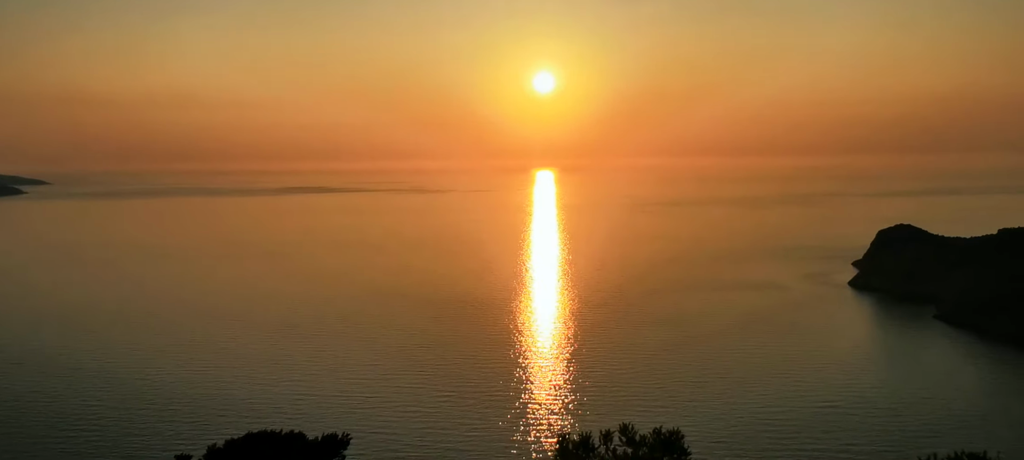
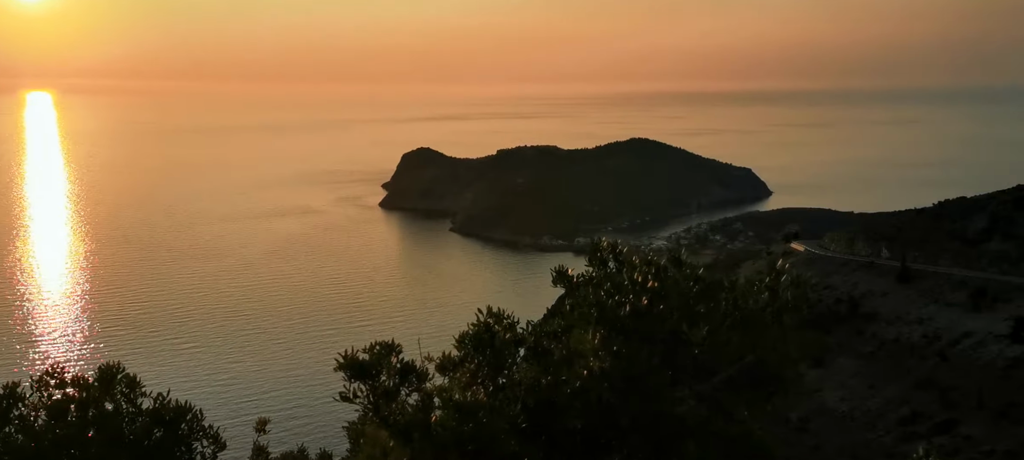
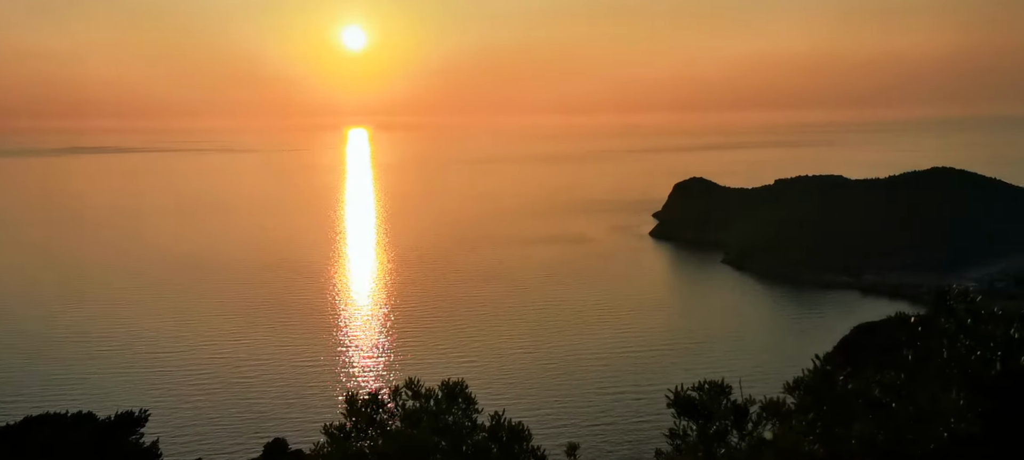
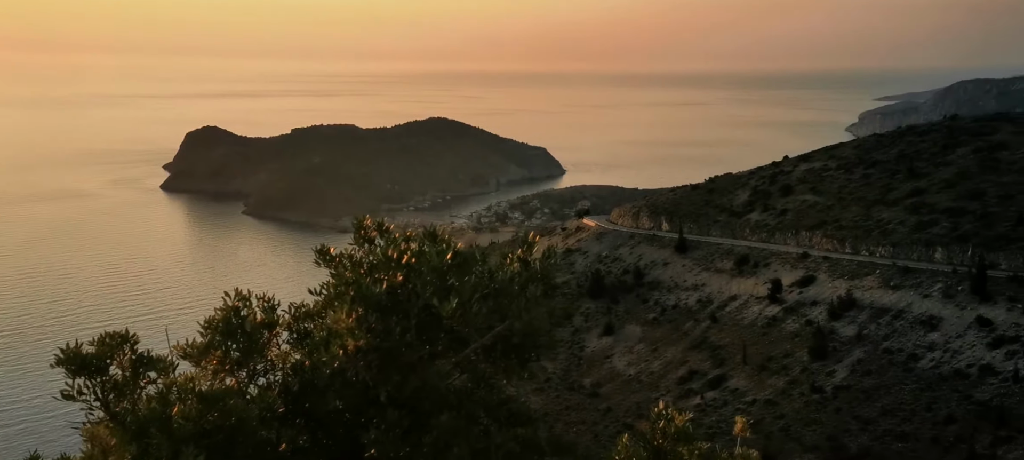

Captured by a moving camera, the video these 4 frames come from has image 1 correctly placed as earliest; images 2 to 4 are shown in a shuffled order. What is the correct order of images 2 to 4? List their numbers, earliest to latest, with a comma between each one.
3, 2, 4
